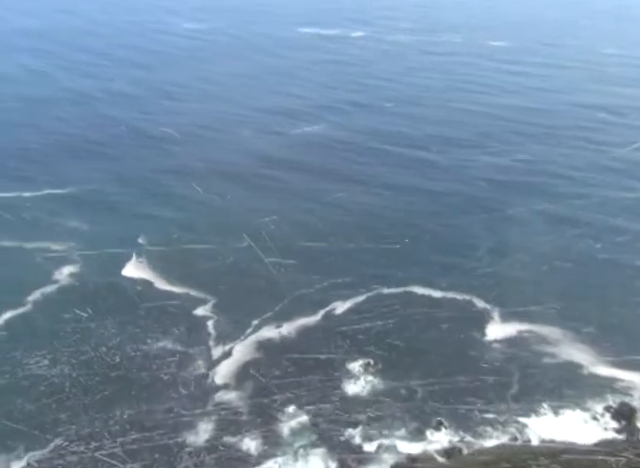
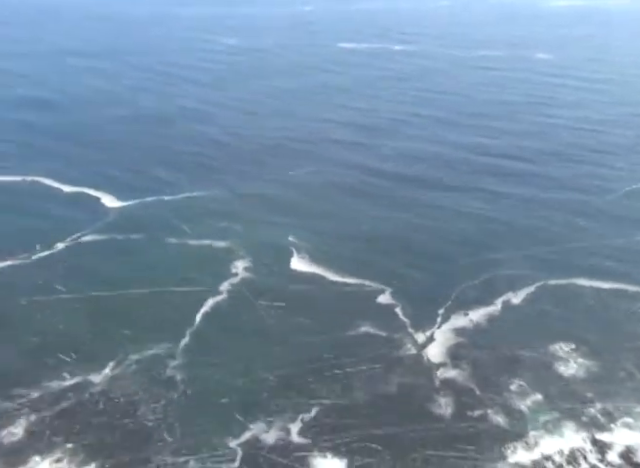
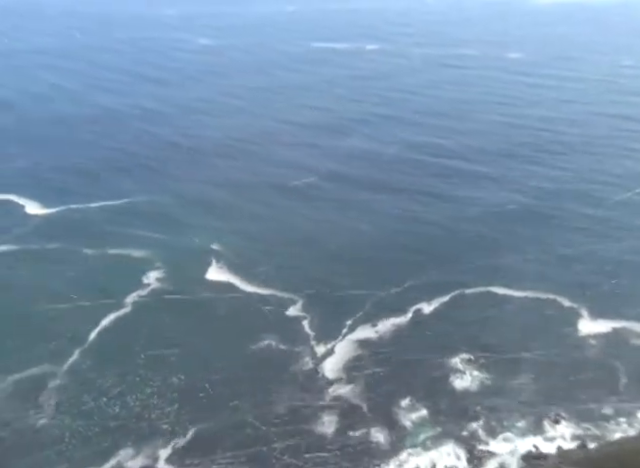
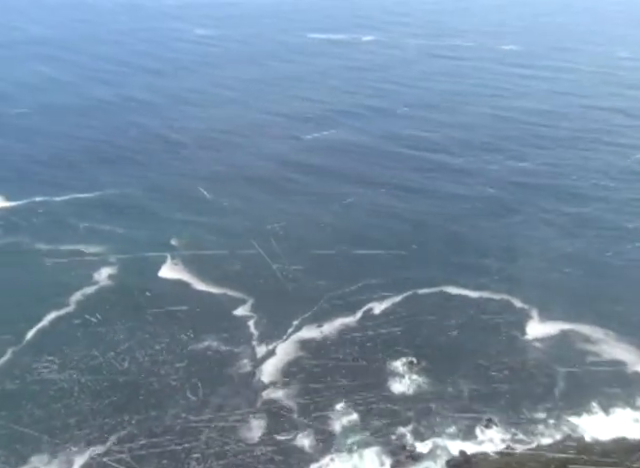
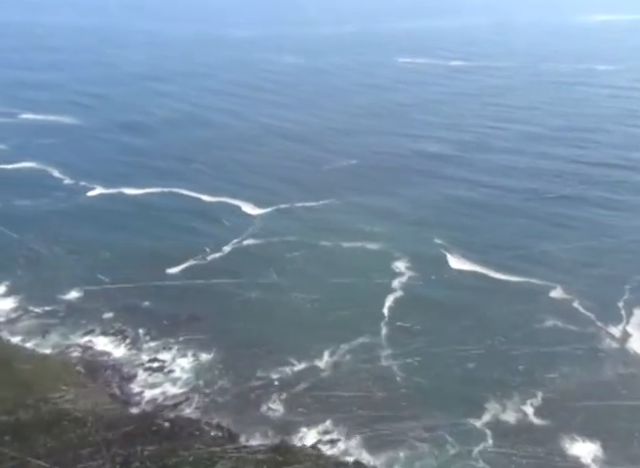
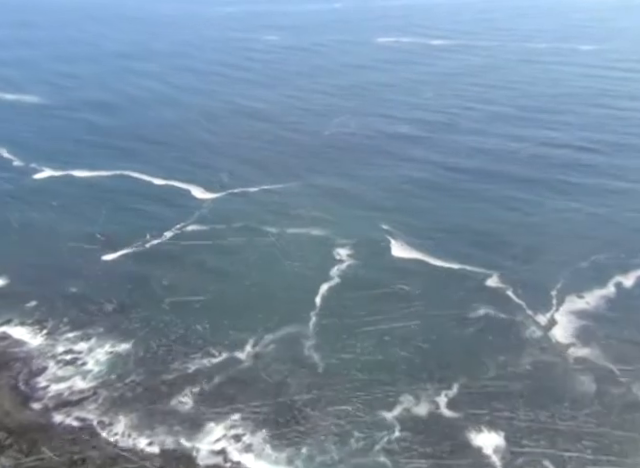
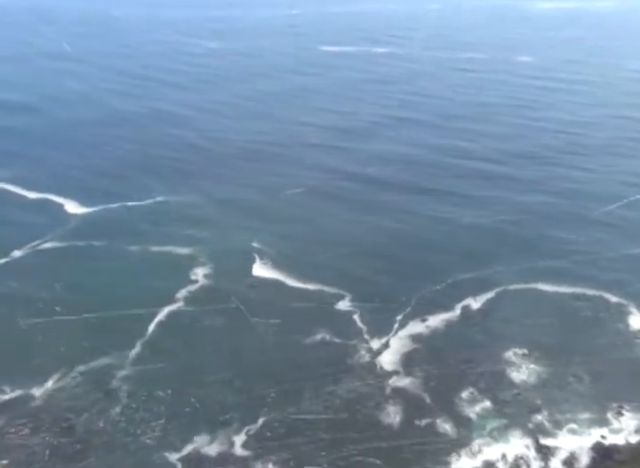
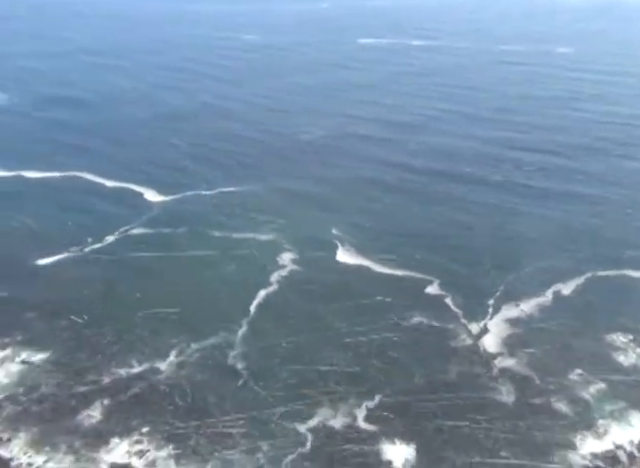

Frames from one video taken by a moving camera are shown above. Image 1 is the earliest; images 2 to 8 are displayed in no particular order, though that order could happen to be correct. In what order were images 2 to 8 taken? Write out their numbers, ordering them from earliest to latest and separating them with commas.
4, 3, 7, 2, 8, 6, 5
